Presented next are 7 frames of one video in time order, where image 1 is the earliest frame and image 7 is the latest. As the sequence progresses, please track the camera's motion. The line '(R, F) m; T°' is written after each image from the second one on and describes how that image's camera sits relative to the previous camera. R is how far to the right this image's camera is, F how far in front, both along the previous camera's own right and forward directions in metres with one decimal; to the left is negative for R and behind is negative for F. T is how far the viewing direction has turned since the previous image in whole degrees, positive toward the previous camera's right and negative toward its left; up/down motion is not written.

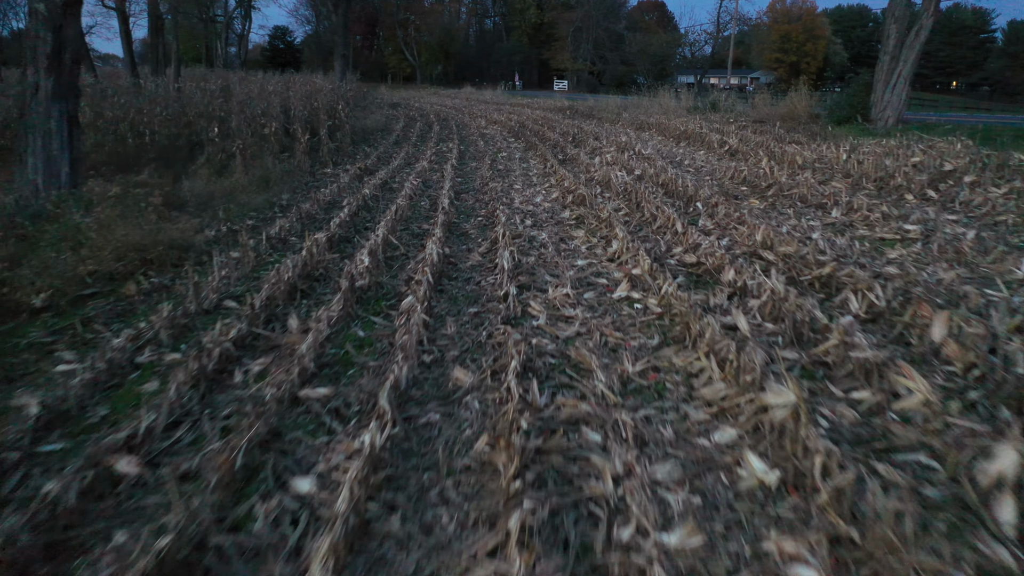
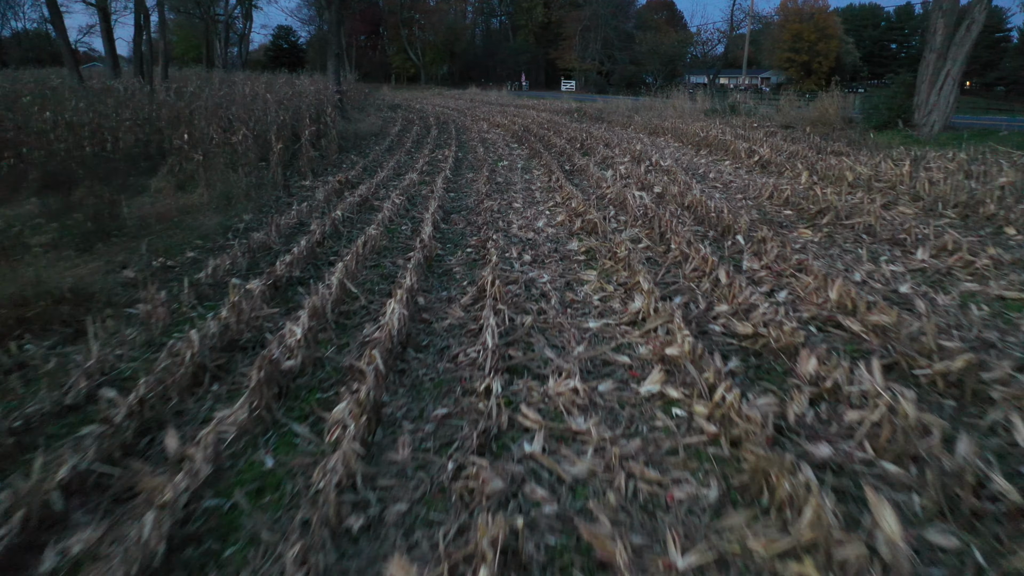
(+0.1, +1.4) m; -1°
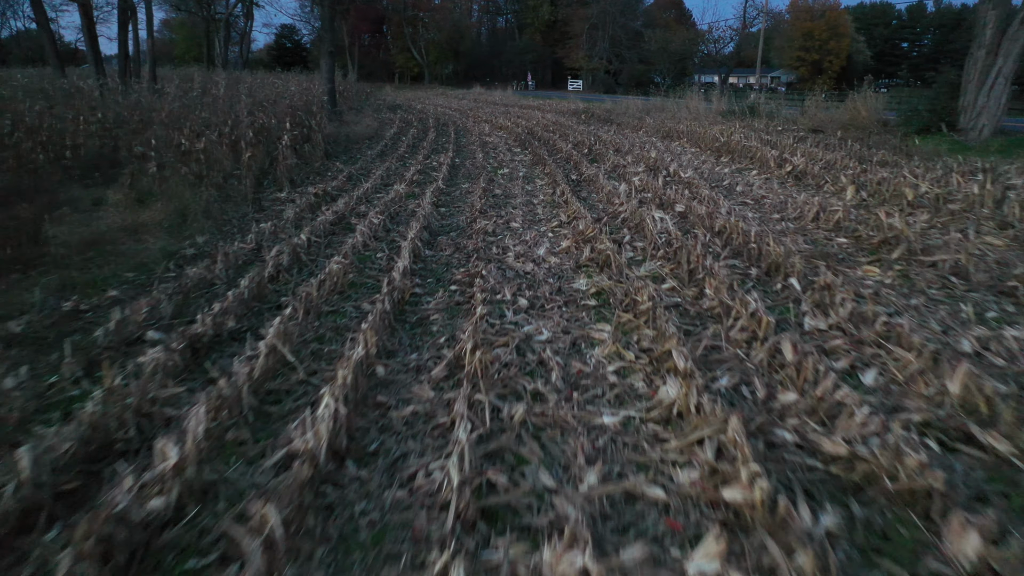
(+0.1, +1.2) m; -1°
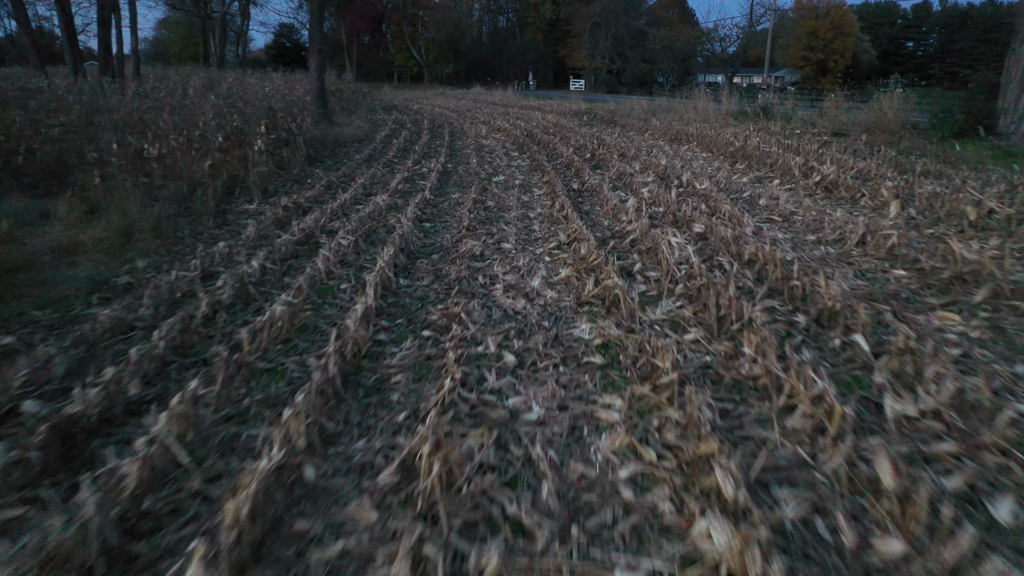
(+0.1, +1.0) m; 0°
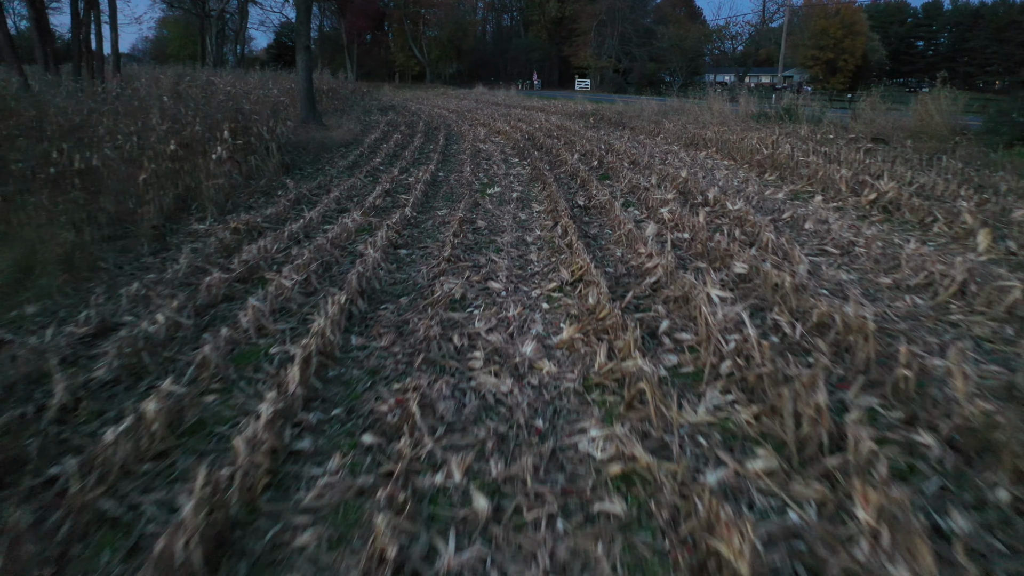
(+0.1, +1.3) m; 0°
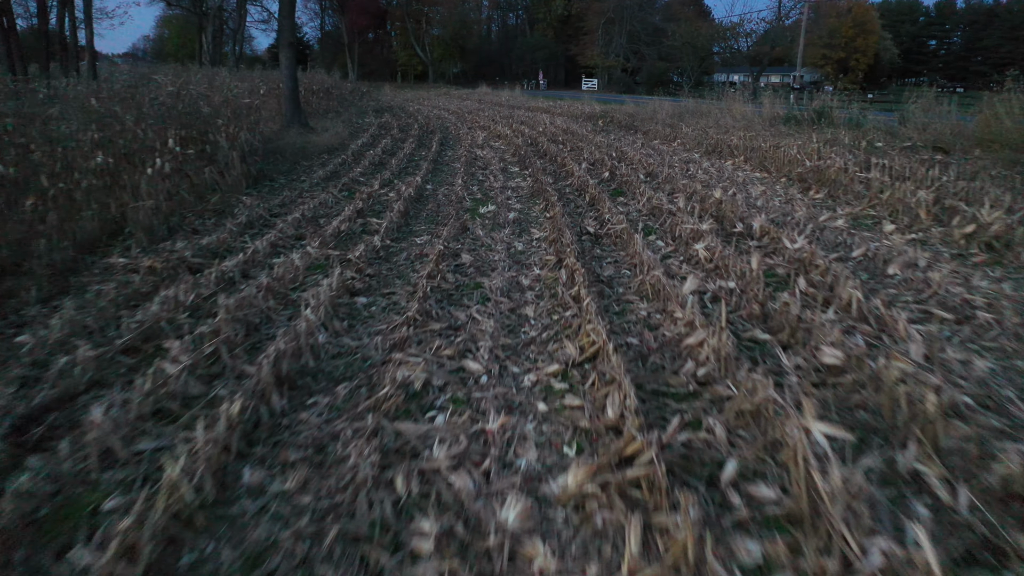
(+0.1, +1.5) m; 0°
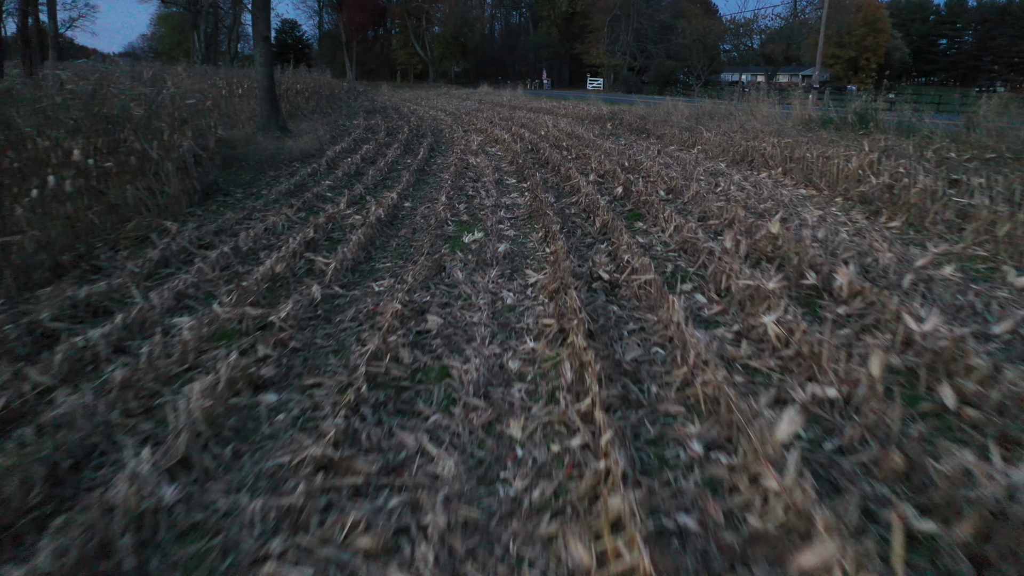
(+0.1, +1.6) m; 0°
